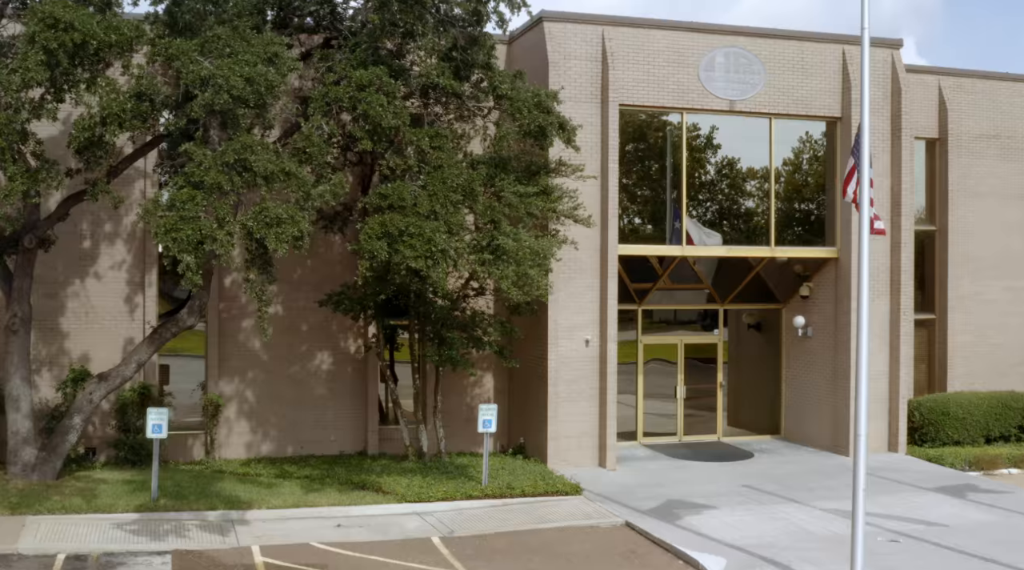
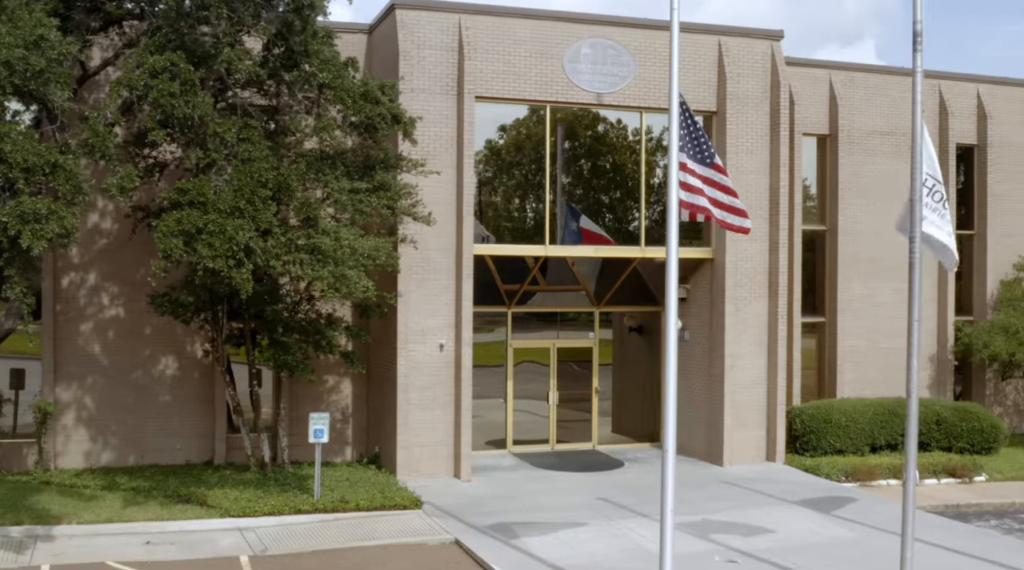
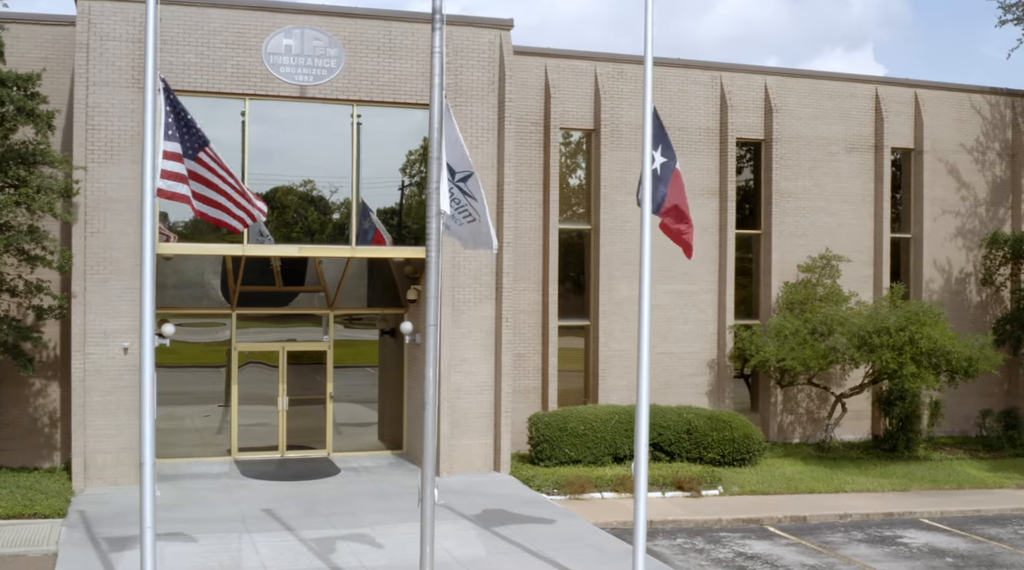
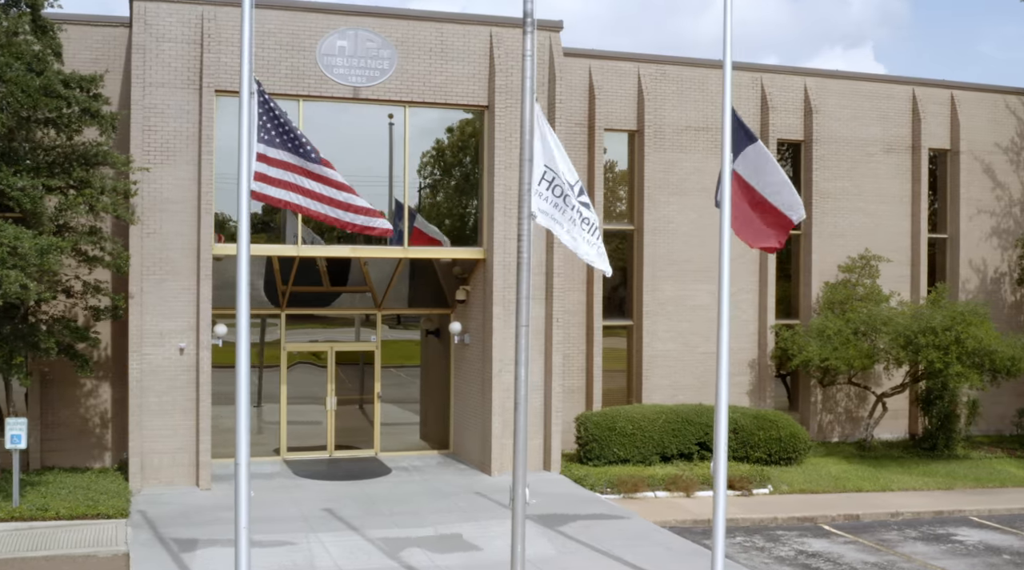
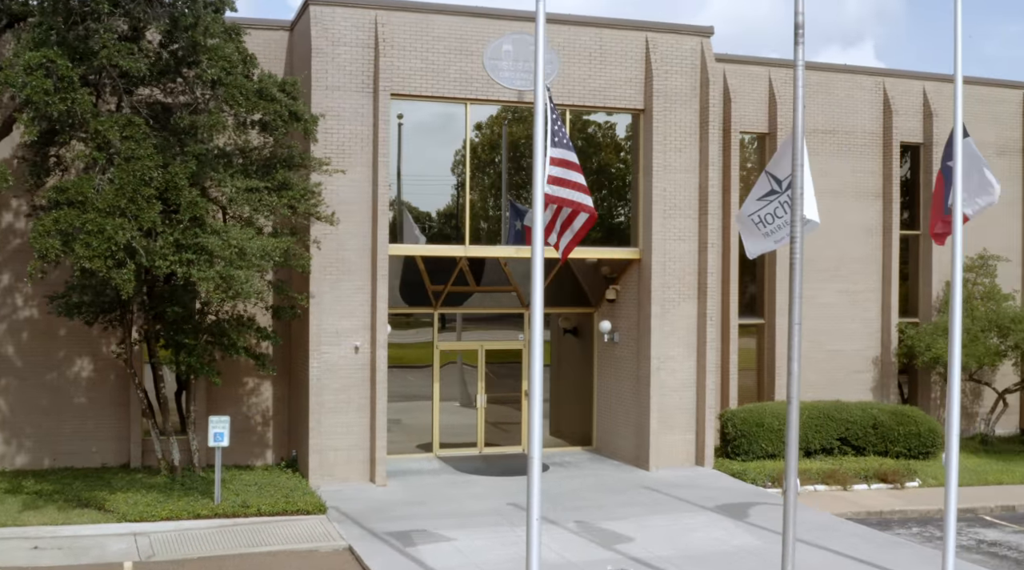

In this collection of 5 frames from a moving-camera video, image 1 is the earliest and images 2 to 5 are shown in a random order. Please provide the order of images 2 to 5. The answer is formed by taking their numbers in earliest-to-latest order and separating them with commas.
2, 5, 4, 3
